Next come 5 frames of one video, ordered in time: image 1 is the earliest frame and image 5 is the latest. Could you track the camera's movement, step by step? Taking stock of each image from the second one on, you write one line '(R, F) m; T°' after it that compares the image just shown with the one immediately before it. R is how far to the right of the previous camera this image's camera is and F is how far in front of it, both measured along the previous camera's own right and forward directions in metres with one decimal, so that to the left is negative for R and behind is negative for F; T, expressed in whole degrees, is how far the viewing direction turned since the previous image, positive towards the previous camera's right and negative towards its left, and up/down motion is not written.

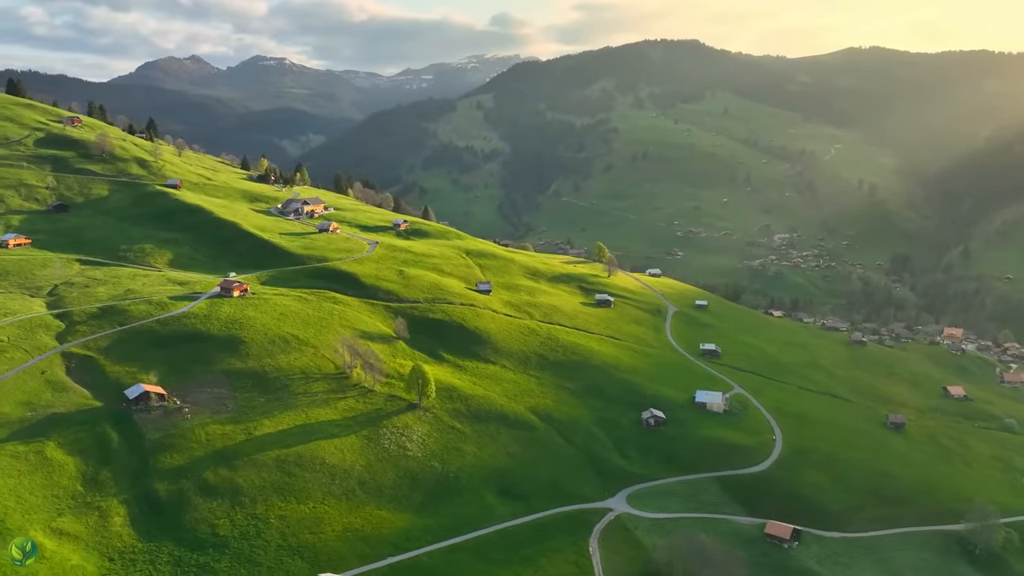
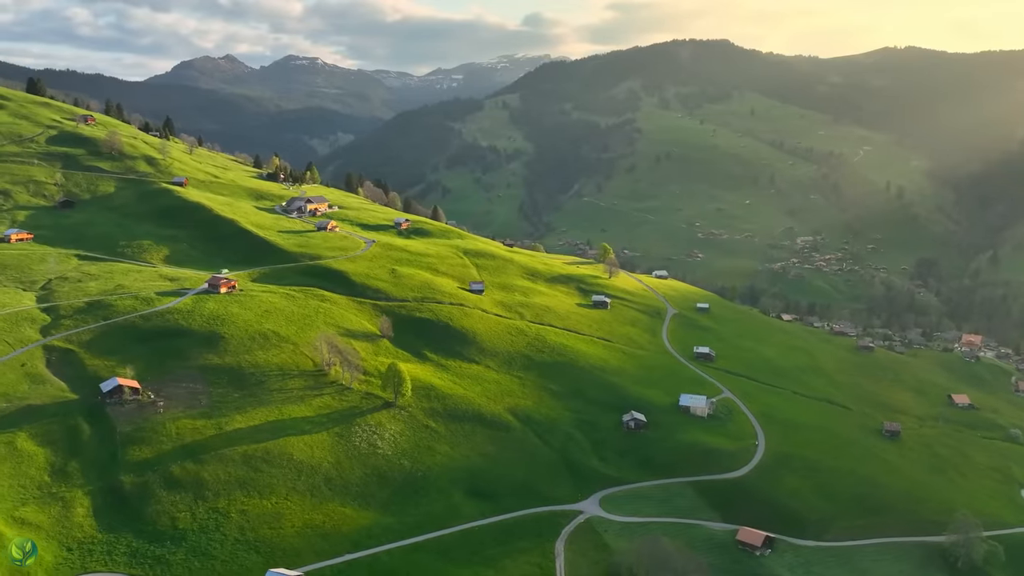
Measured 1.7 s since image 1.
(+5.4, +0.2) m; -2°
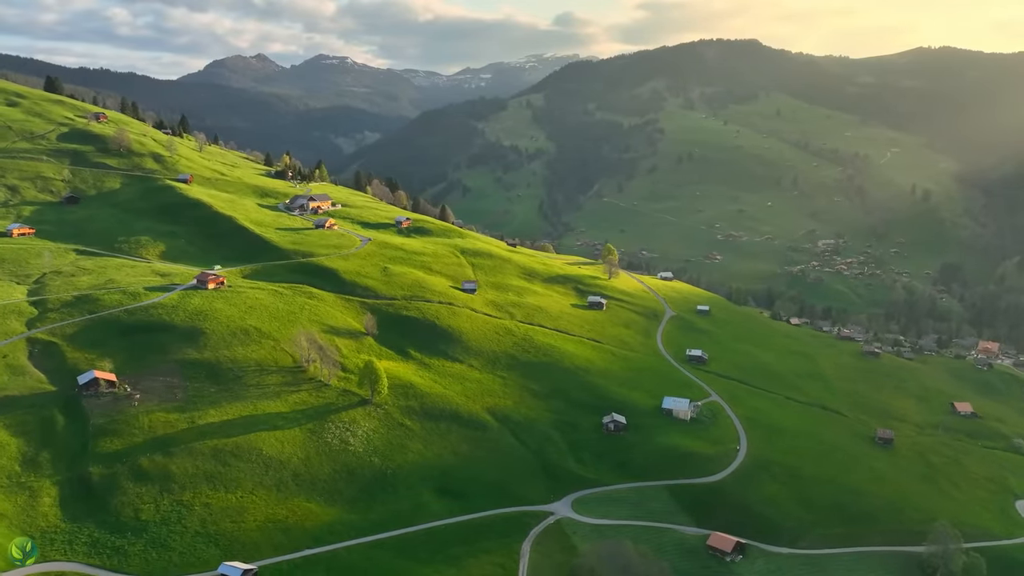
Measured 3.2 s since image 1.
(+5.2, +0.1) m; -2°
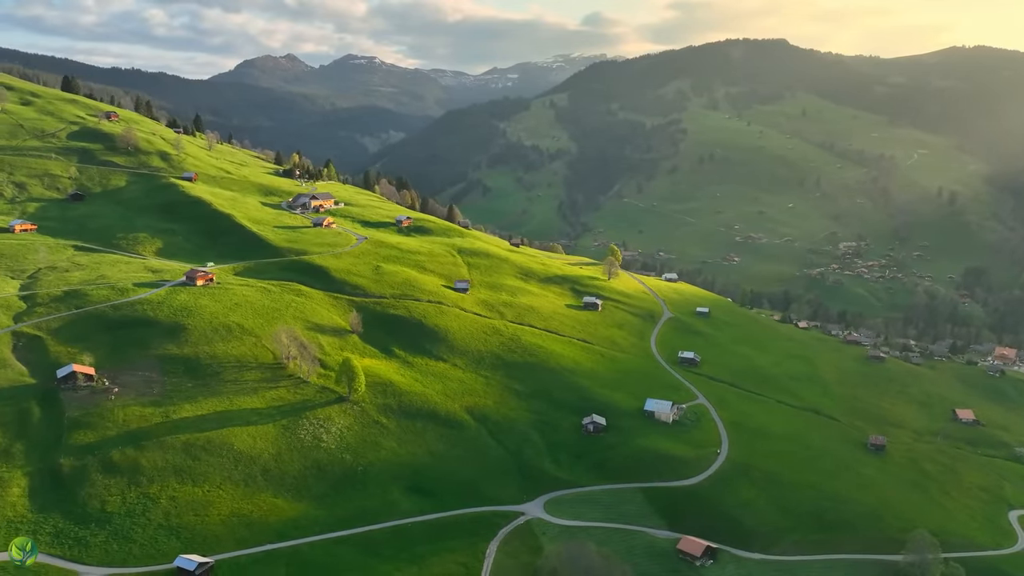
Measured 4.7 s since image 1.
(+5.1, +0.1) m; -2°
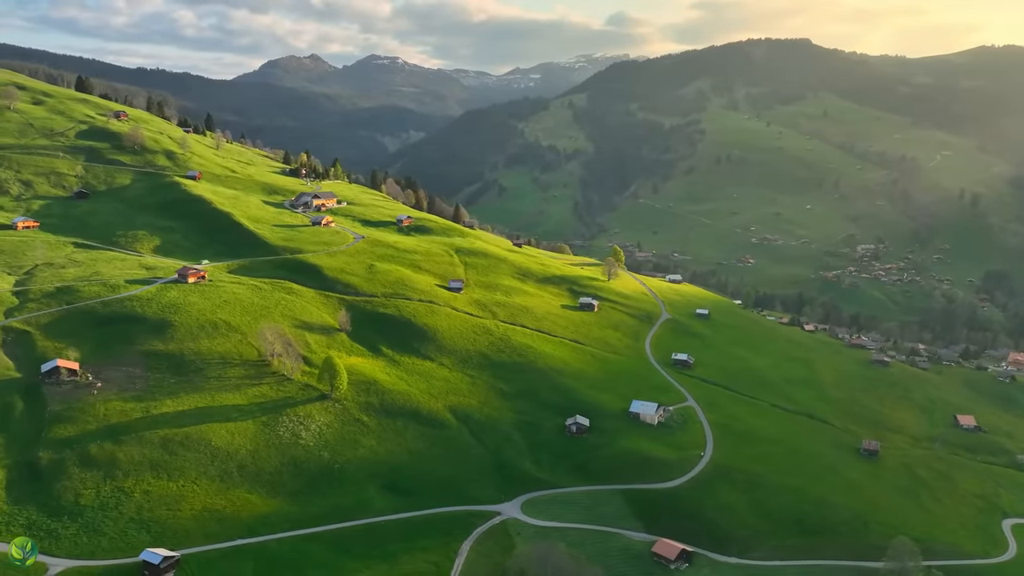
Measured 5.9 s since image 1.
(+4.2, +0.1) m; -1°
